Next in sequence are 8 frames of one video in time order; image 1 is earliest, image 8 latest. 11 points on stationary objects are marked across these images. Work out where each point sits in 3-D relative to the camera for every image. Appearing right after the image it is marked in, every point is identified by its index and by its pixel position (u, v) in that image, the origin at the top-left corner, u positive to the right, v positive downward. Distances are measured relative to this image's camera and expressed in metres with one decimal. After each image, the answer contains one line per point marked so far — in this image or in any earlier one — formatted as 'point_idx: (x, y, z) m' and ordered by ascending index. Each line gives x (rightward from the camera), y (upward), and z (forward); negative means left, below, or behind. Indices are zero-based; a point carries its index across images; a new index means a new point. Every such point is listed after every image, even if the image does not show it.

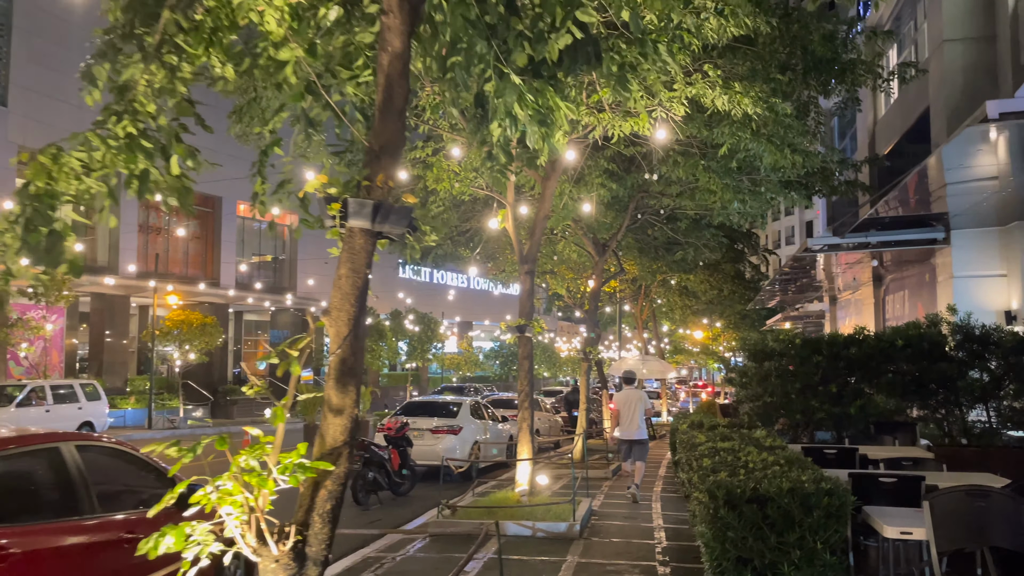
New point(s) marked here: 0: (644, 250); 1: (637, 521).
0: (+3.0, +0.9, +18.8) m
1: (+1.5, -2.8, +9.9) m
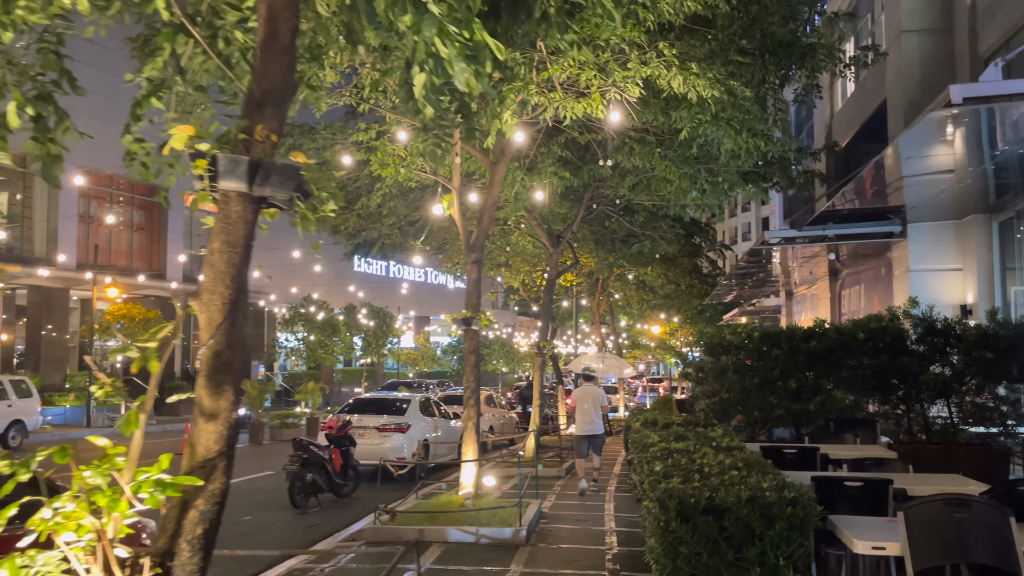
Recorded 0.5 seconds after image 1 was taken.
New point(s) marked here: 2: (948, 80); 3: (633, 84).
0: (+2.0, +1.0, +18.3) m
1: (+0.9, -2.7, +9.4) m
2: (+8.6, +4.1, +16.2) m
3: (+1.4, +2.4, +9.5) m
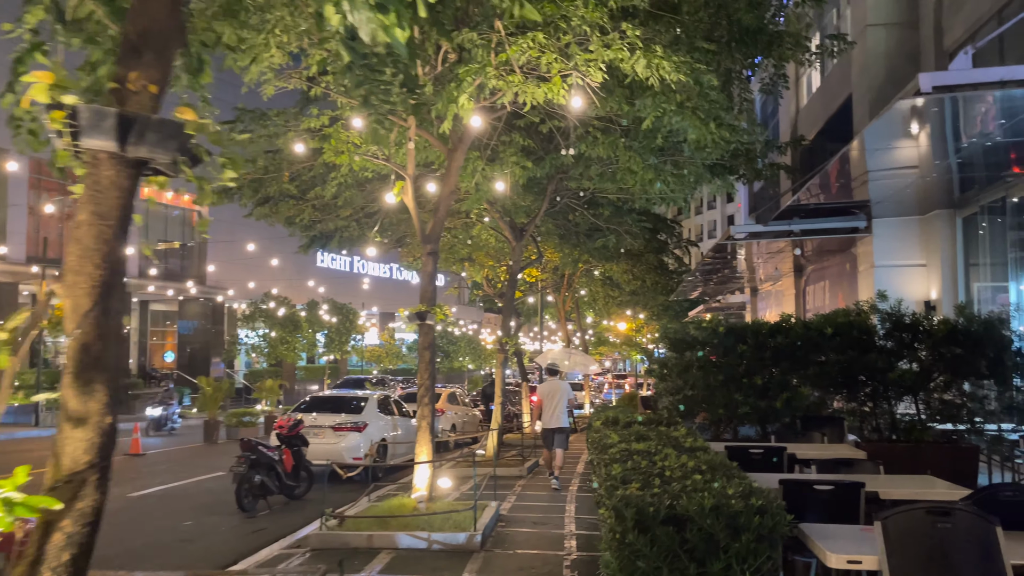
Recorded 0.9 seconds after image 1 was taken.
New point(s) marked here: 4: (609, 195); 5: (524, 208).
0: (+1.1, +1.1, +18.0) m
1: (+0.4, -2.6, +9.0) m
2: (+7.9, +4.2, +16.1) m
3: (+0.9, +2.5, +9.1) m
4: (+1.9, +1.8, +15.7) m
5: (+0.2, +1.5, +15.3) m
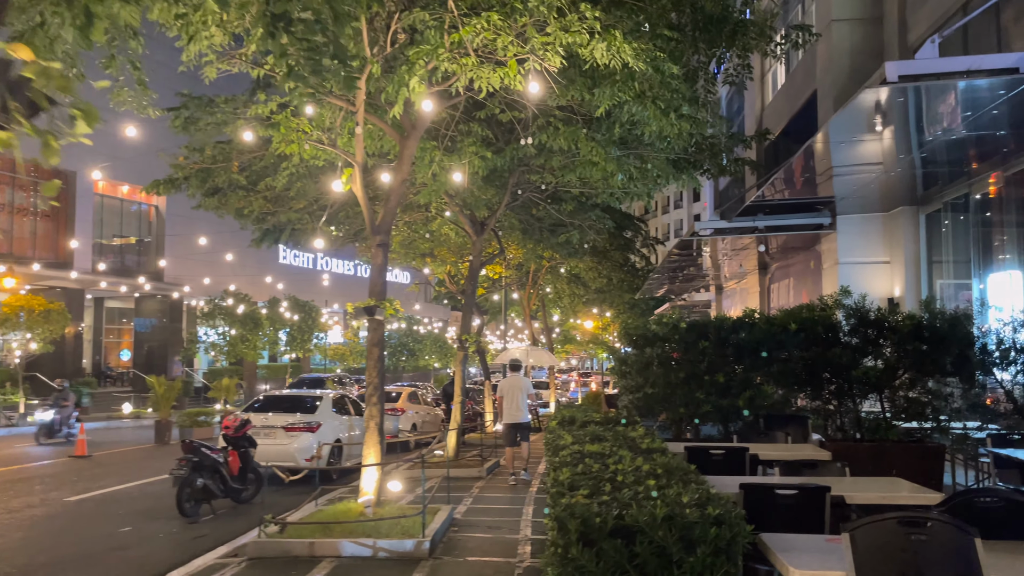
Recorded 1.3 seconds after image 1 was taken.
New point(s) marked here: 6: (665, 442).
0: (+0.3, +1.2, +17.6) m
1: (-0.1, -2.6, +8.6) m
2: (+7.1, +4.3, +16.0) m
3: (+0.4, +2.5, +8.8) m
4: (+1.1, +1.9, +15.3) m
5: (-0.5, +1.6, +14.9) m
6: (+1.3, -1.3, +7.1) m
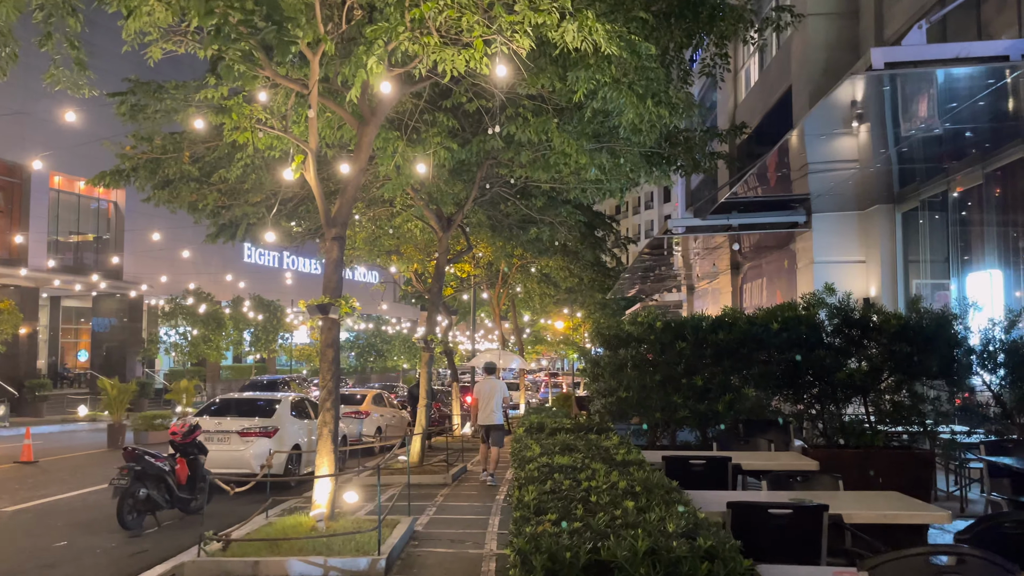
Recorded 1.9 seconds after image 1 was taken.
0: (-0.4, +1.3, +17.0) m
1: (-0.5, -2.5, +8.1) m
2: (+6.5, +4.3, +15.6) m
3: (+0.1, +2.6, +8.2) m
4: (+0.5, +1.9, +14.8) m
5: (-1.1, +1.6, +14.3) m
6: (+1.0, -1.3, +6.6) m
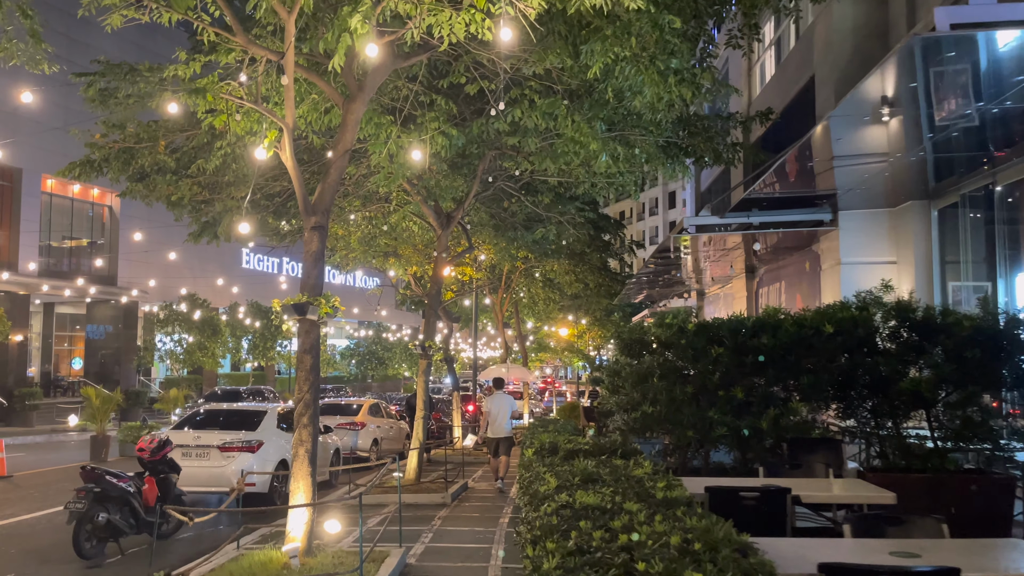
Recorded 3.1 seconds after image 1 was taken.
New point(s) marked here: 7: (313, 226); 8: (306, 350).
0: (-0.3, +1.2, +16.0) m
1: (-0.4, -2.5, +7.0) m
2: (+6.6, +4.2, +14.6) m
3: (+0.2, +2.6, +7.1) m
4: (+0.6, +1.9, +13.7) m
5: (-1.0, +1.6, +13.2) m
6: (+1.1, -1.3, +5.5) m
7: (-1.8, +0.6, +7.3) m
8: (-1.8, -0.5, +7.1) m
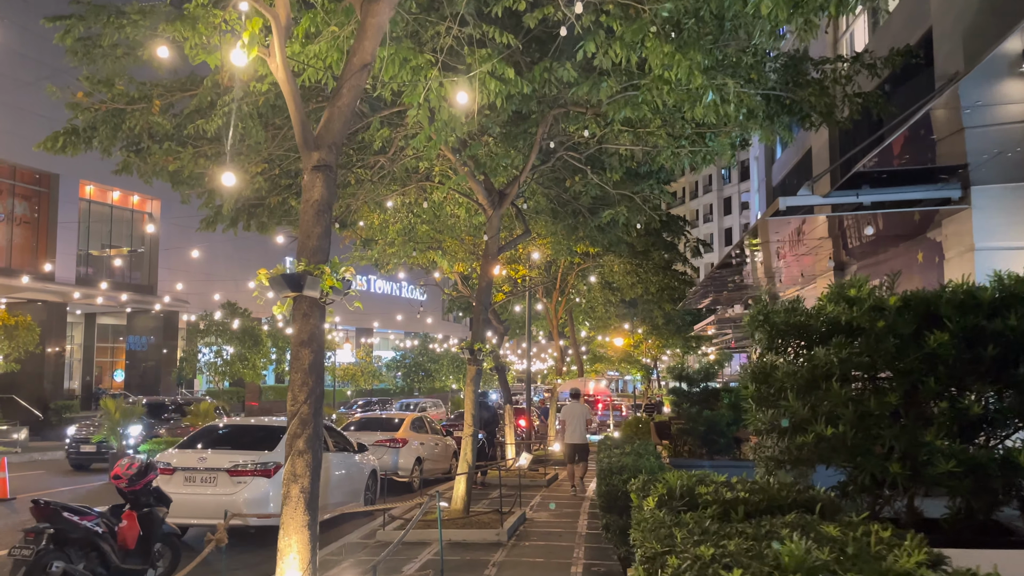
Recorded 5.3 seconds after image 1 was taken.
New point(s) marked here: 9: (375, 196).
0: (+0.8, +1.3, +13.7) m
1: (+0.1, -2.3, +4.7) m
2: (+7.5, +4.4, +12.0) m
3: (+0.7, +2.8, +4.9) m
4: (+1.5, +2.0, +11.4) m
5: (-0.1, +1.7, +11.0) m
6: (+1.5, -1.0, +3.1) m
7: (-1.2, +0.8, +5.1) m
8: (-1.2, -0.3, +4.9) m
9: (-2.0, +1.4, +12.0) m
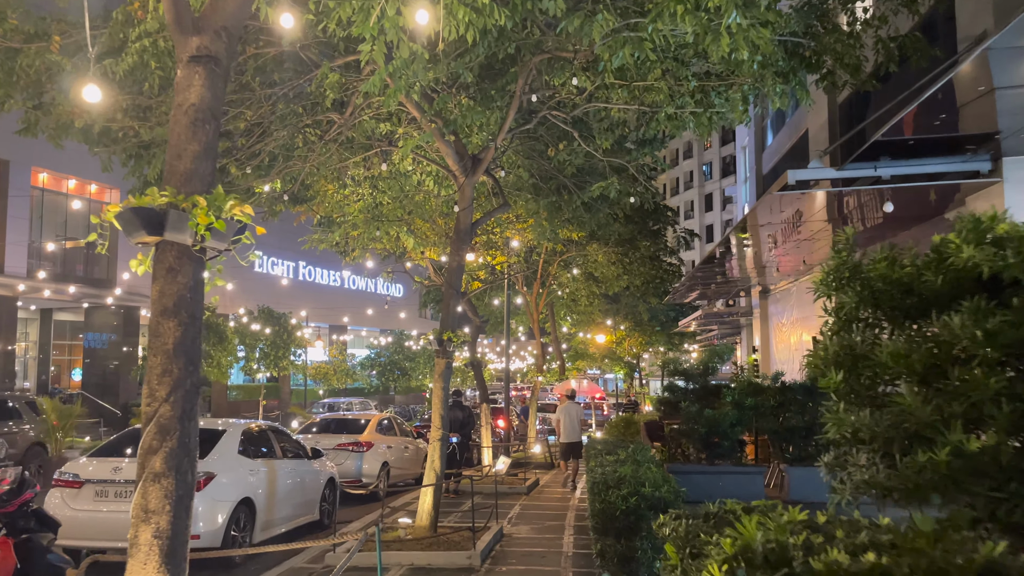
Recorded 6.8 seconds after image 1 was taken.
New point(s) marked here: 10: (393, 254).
0: (+0.4, +1.5, +12.2) m
1: (0.0, -2.1, +3.1) m
2: (+7.2, +4.6, +10.6) m
3: (+0.5, +3.0, +3.4) m
4: (+1.2, +2.2, +9.9) m
5: (-0.4, +1.9, +9.5) m
6: (+1.4, -0.8, +1.6) m
7: (-1.4, +1.0, +3.5) m
8: (-1.4, -0.1, +3.3) m
9: (-2.3, +1.6, +10.4) m
10: (-2.5, +0.7, +17.7) m
